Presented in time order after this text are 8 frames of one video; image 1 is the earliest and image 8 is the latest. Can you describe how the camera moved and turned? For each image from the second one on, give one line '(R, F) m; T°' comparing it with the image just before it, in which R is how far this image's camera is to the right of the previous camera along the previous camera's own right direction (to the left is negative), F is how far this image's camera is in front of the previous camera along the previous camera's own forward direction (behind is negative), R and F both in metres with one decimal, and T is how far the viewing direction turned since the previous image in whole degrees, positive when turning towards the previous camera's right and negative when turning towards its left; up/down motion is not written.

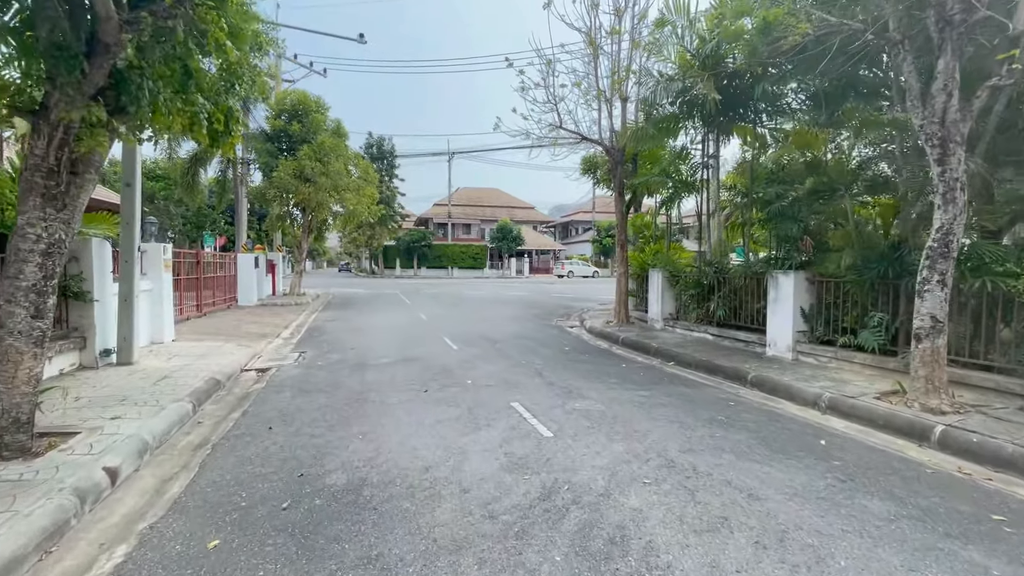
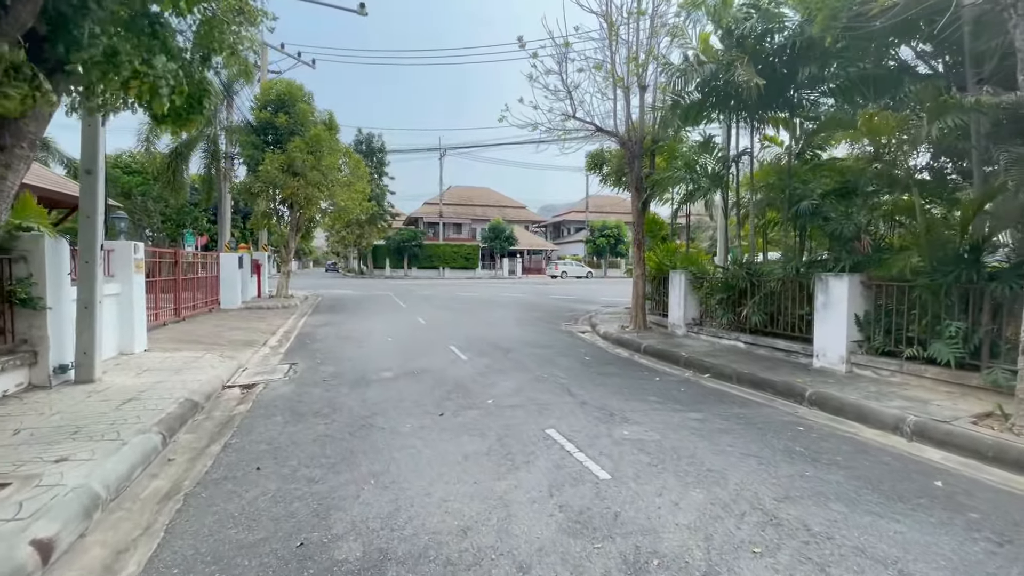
(-0.6, +1.0) m; +1°
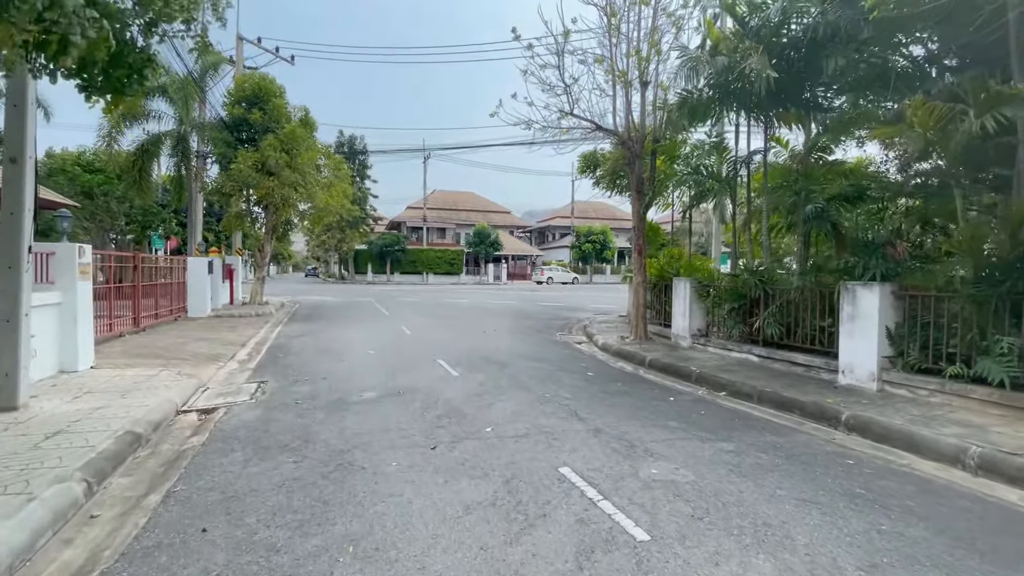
(-0.2, +0.9) m; +2°
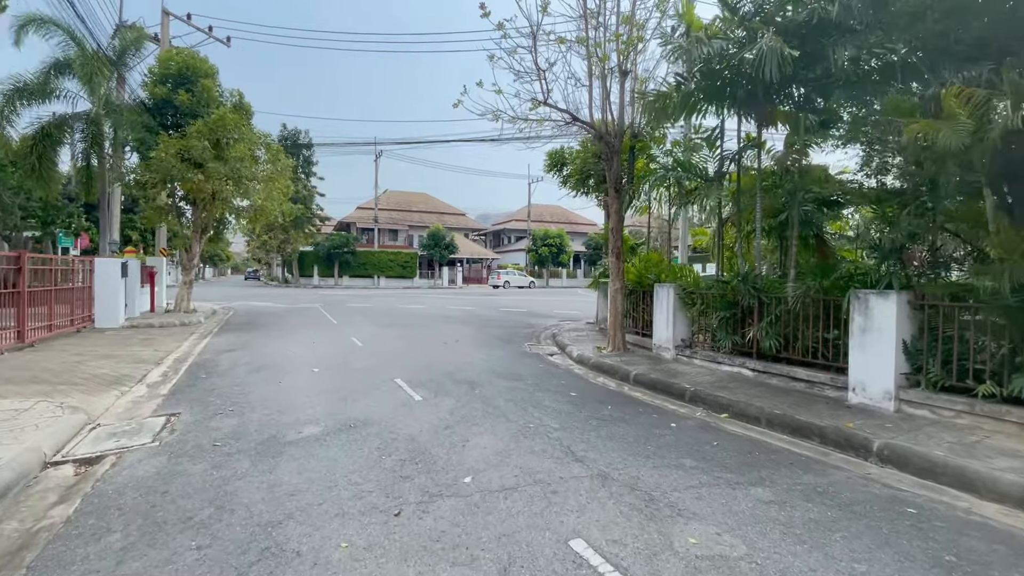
(-0.3, +1.2) m; +6°
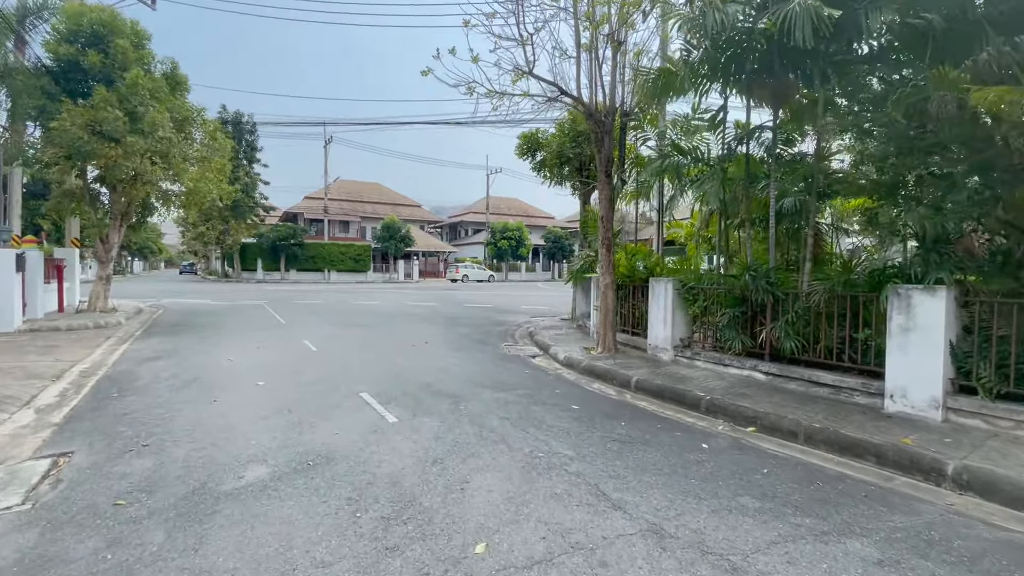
(-0.5, +1.3) m; +5°
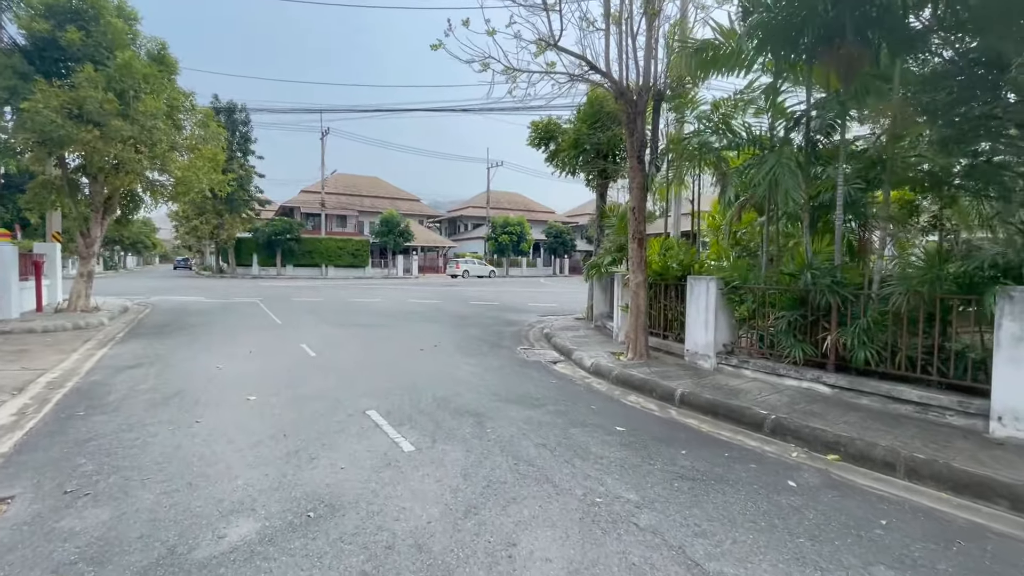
(-0.5, +1.0) m; 0°
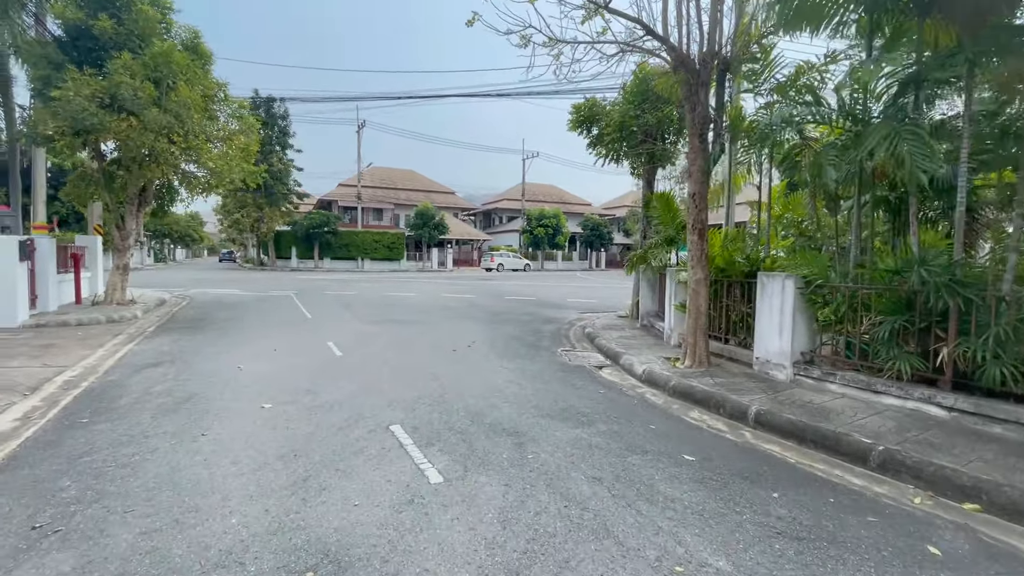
(-0.1, +0.9) m; -4°
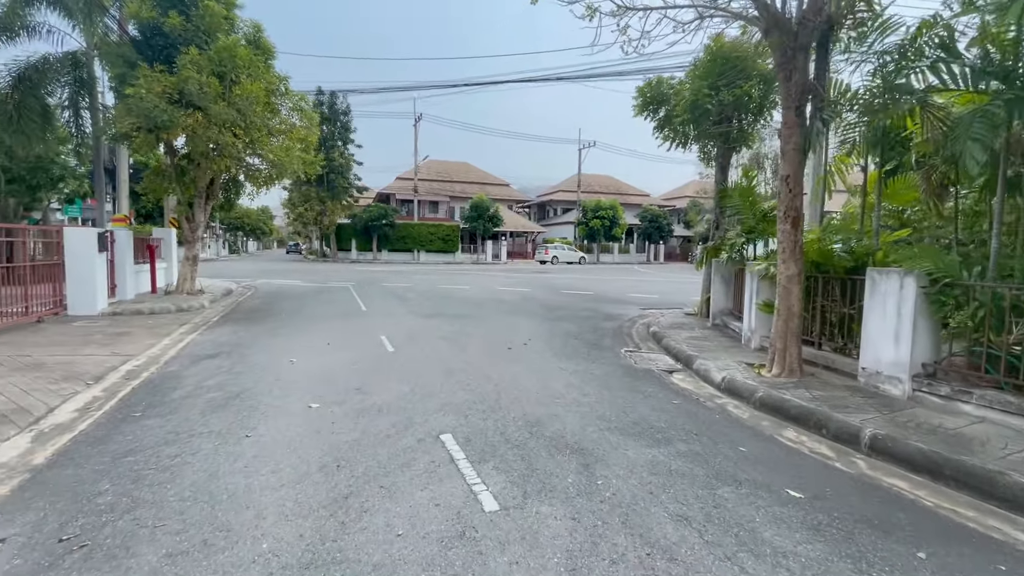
(-0.1, +0.7) m; -6°
